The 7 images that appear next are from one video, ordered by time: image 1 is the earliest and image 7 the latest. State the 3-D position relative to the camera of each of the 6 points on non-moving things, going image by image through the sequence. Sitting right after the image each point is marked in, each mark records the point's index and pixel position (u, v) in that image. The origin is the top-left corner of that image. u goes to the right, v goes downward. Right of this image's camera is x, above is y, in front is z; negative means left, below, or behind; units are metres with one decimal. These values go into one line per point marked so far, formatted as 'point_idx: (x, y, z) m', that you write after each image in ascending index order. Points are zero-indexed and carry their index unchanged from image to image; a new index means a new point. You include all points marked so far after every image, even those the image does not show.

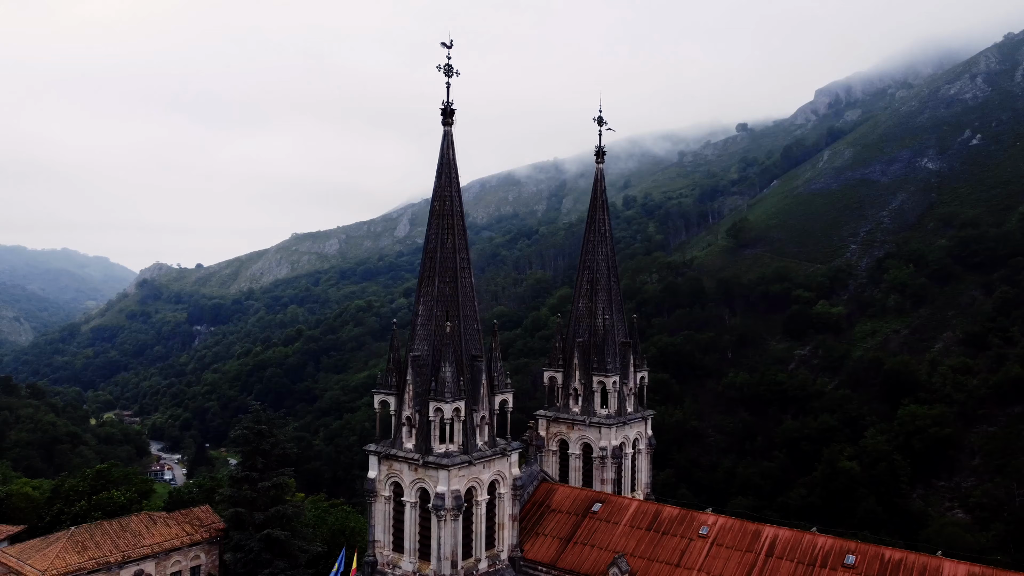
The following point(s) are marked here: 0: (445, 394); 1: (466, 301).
0: (-1.8, -2.8, +18.4) m
1: (-1.3, -0.4, +19.8) m
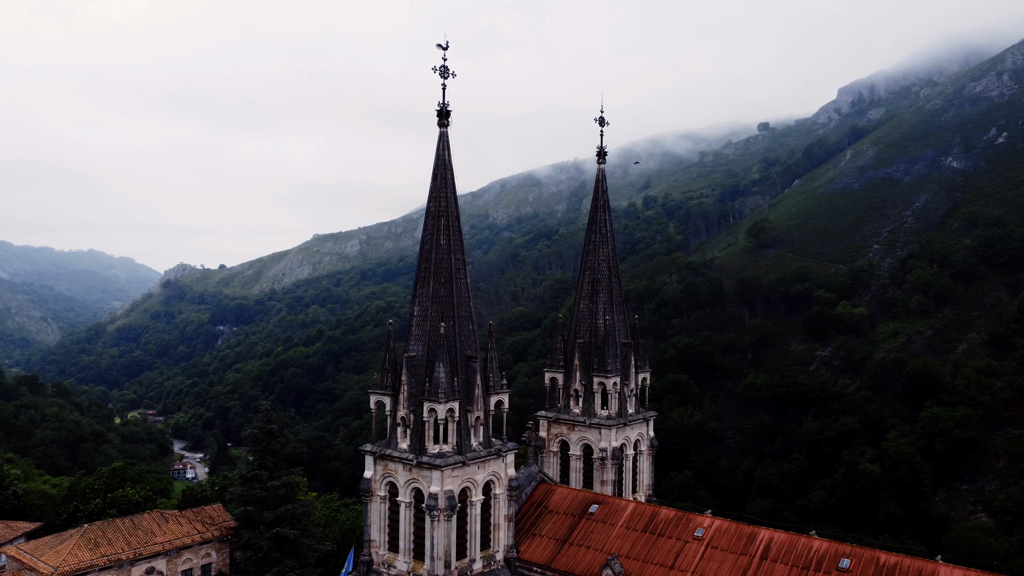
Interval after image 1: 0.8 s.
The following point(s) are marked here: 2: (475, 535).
0: (-2.0, -2.8, +18.5) m
1: (-1.5, -0.4, +19.9) m
2: (-1.0, -6.9, +19.5) m
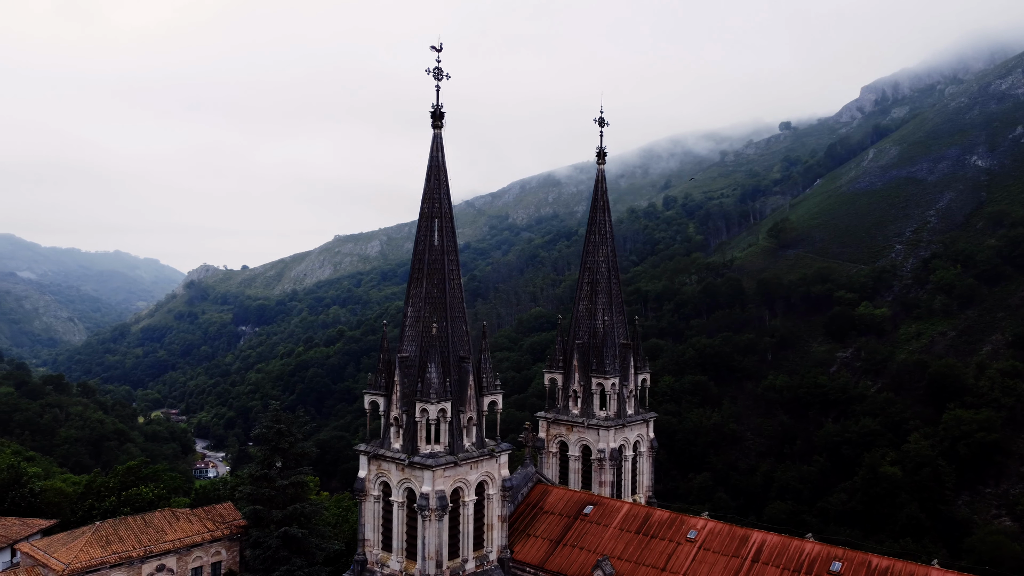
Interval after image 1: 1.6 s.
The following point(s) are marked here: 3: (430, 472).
0: (-2.2, -2.8, +18.6) m
1: (-1.7, -0.4, +19.9) m
2: (-1.2, -6.9, +19.5) m
3: (-2.2, -4.9, +18.4) m
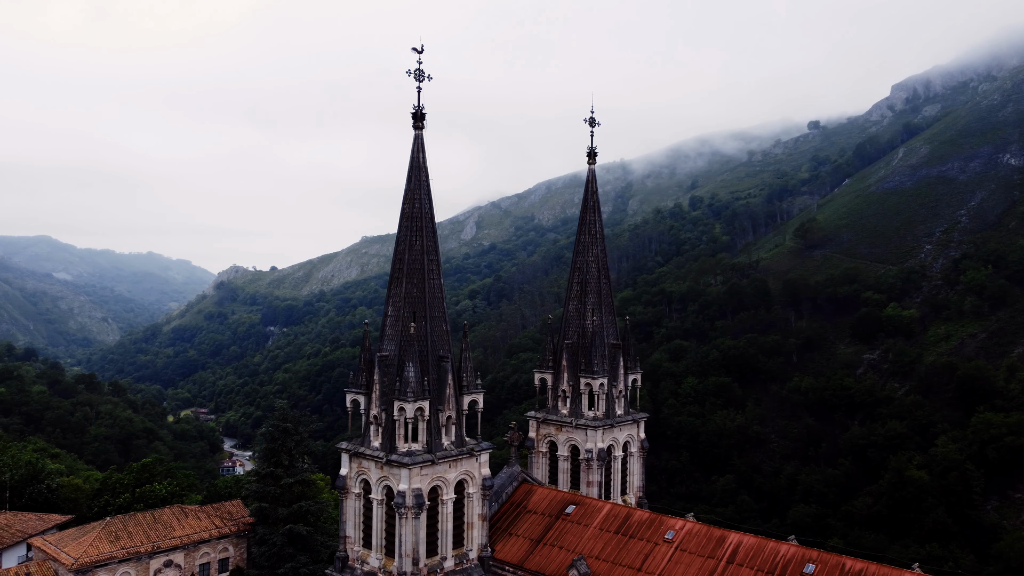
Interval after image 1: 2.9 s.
0: (-2.8, -2.8, +18.7) m
1: (-2.3, -0.4, +20.1) m
2: (-1.8, -6.9, +19.6) m
3: (-2.8, -4.9, +18.6) m
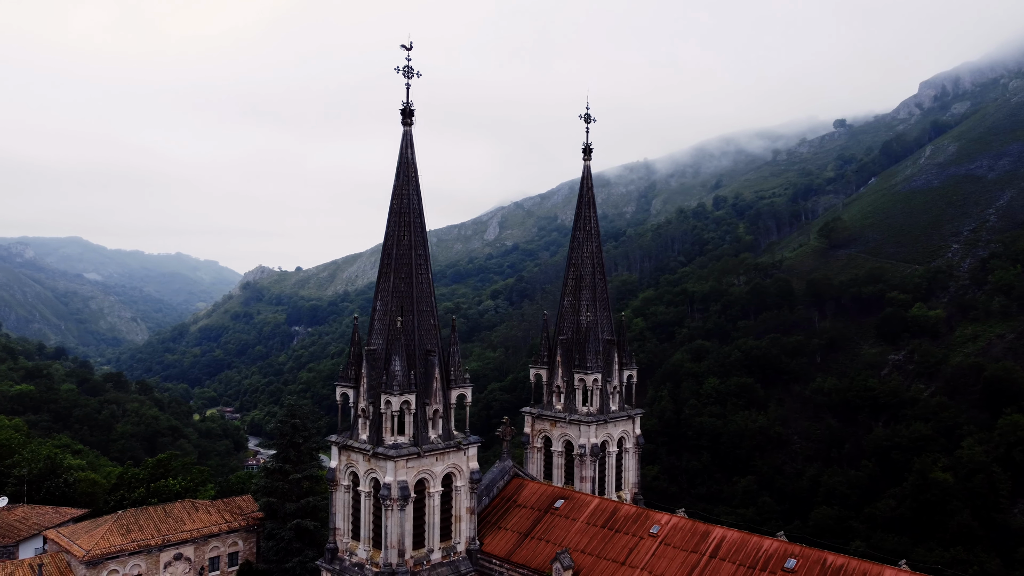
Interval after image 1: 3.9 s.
0: (-3.2, -2.7, +18.9) m
1: (-2.7, -0.2, +20.2) m
2: (-2.2, -6.8, +19.8) m
3: (-3.2, -4.7, +18.8) m
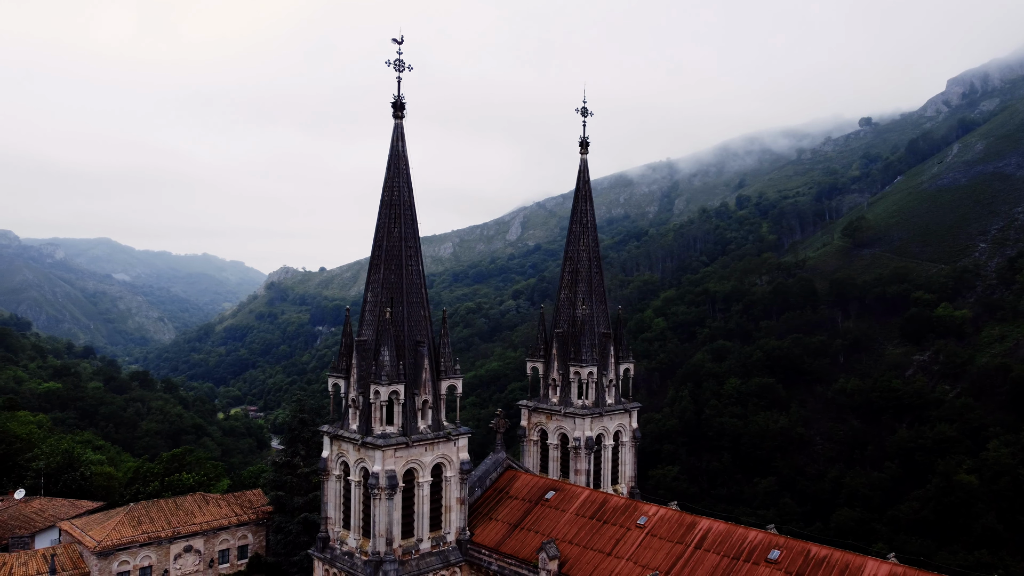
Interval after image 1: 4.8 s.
0: (-3.6, -2.4, +19.1) m
1: (-3.0, 0.0, +20.4) m
2: (-2.6, -6.5, +19.9) m
3: (-3.6, -4.5, +18.9) m
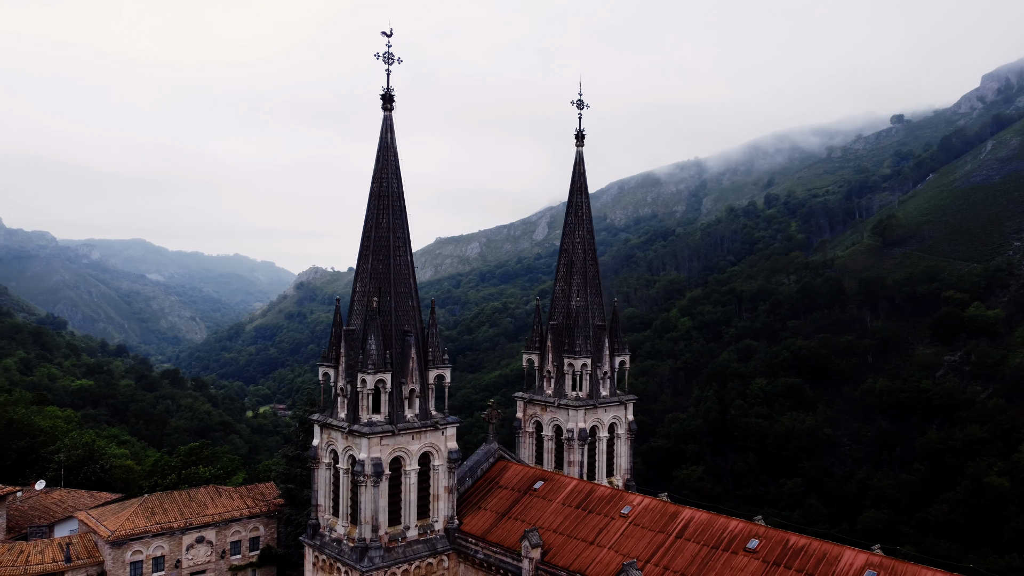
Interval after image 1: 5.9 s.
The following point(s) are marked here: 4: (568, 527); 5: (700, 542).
0: (-4.0, -2.1, +19.3) m
1: (-3.4, +0.3, +20.6) m
2: (-3.0, -6.2, +20.1) m
3: (-4.0, -4.2, +19.2) m
4: (+1.6, -6.7, +19.5) m
5: (+4.7, -6.2, +17.1) m
